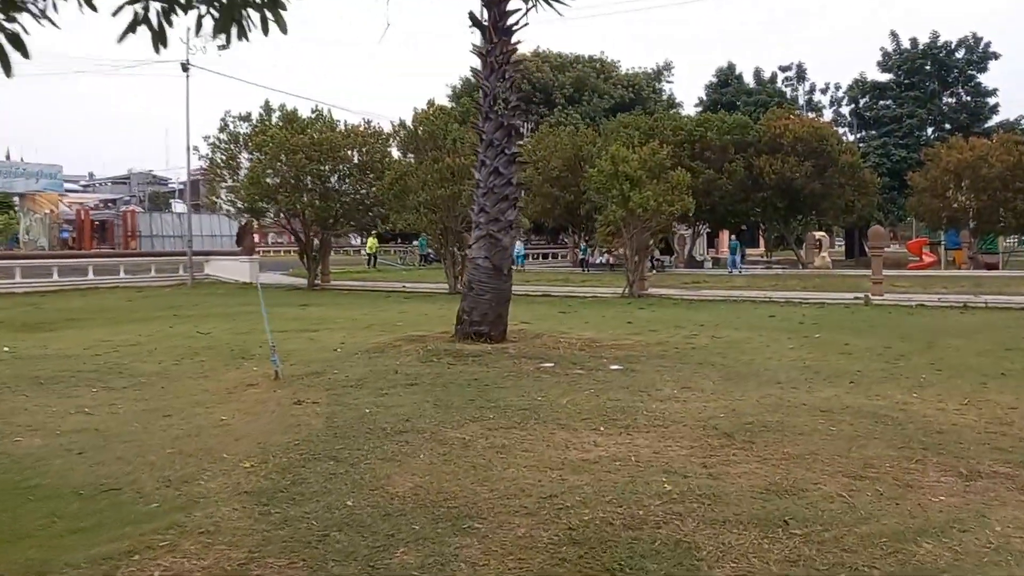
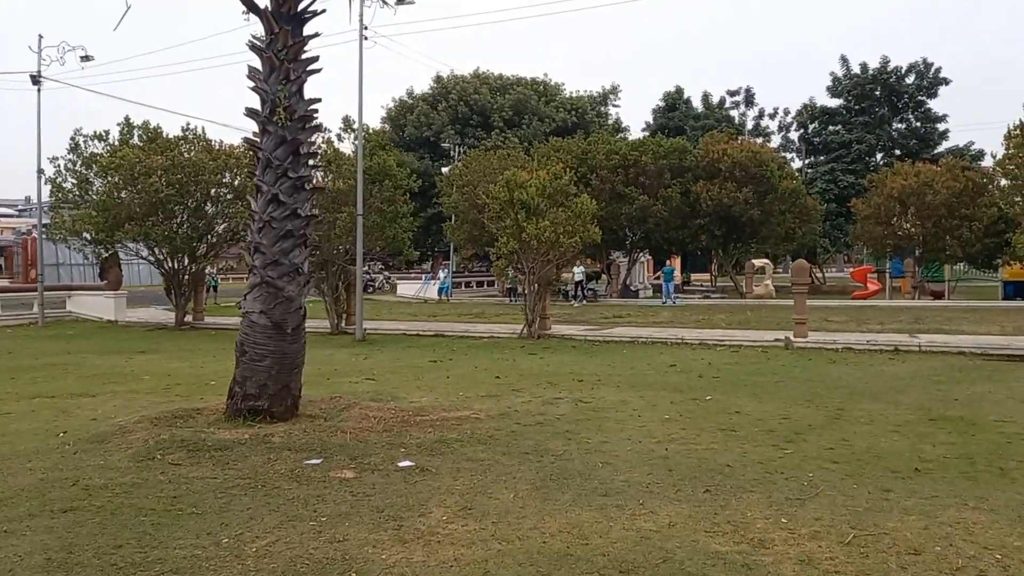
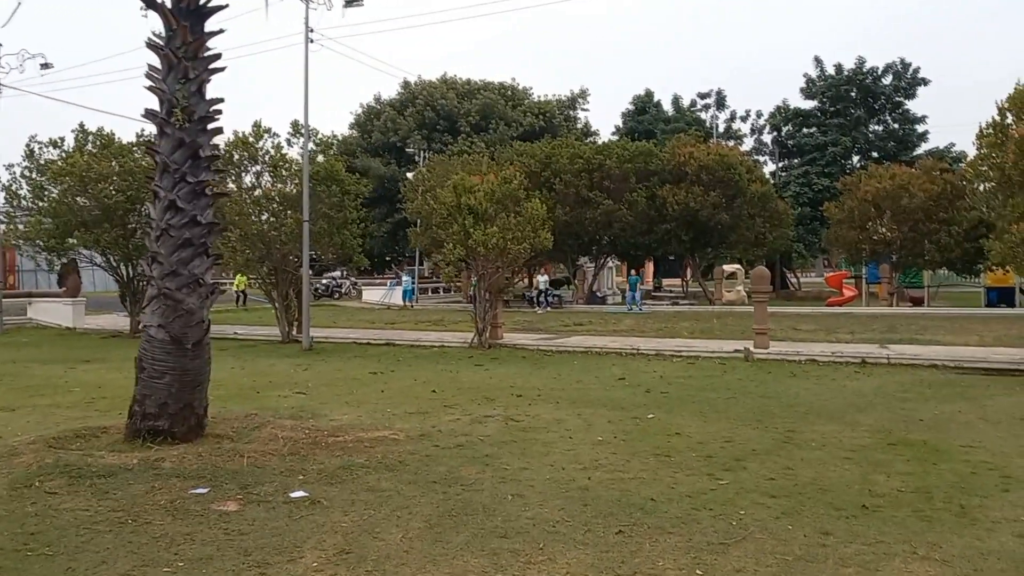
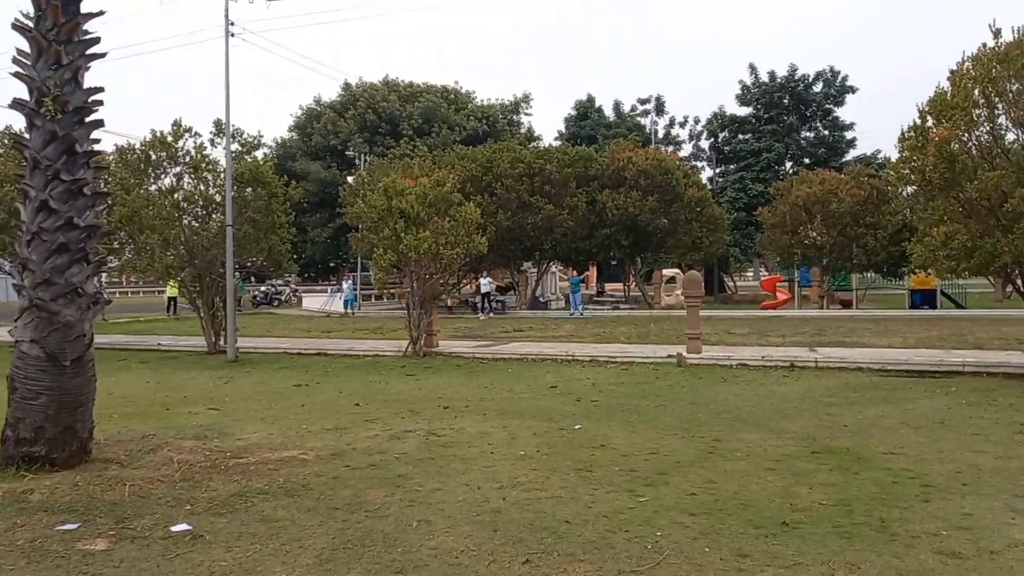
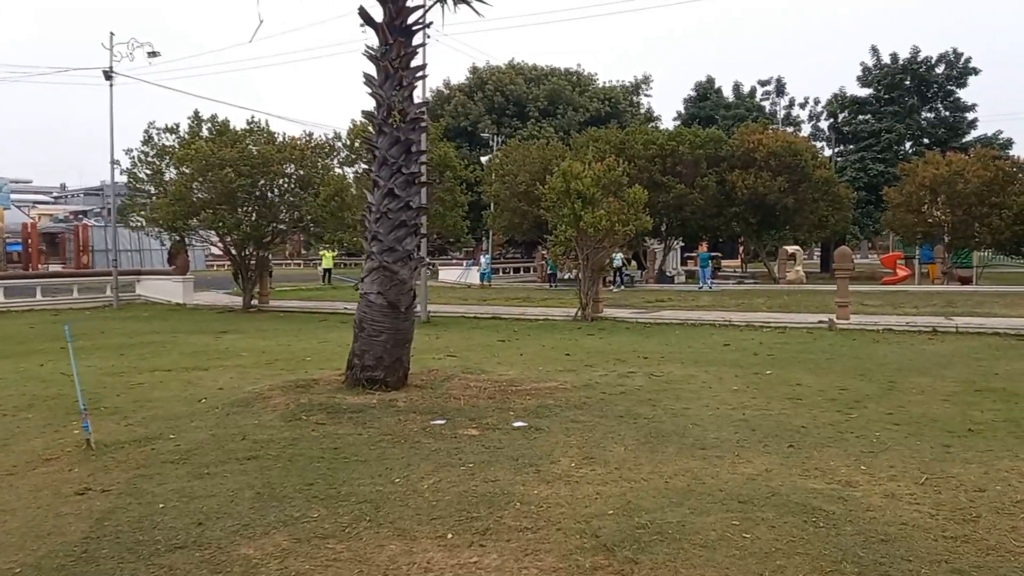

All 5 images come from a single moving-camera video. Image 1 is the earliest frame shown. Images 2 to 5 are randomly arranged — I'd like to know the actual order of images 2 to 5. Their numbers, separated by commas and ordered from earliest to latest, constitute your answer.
5, 2, 3, 4
